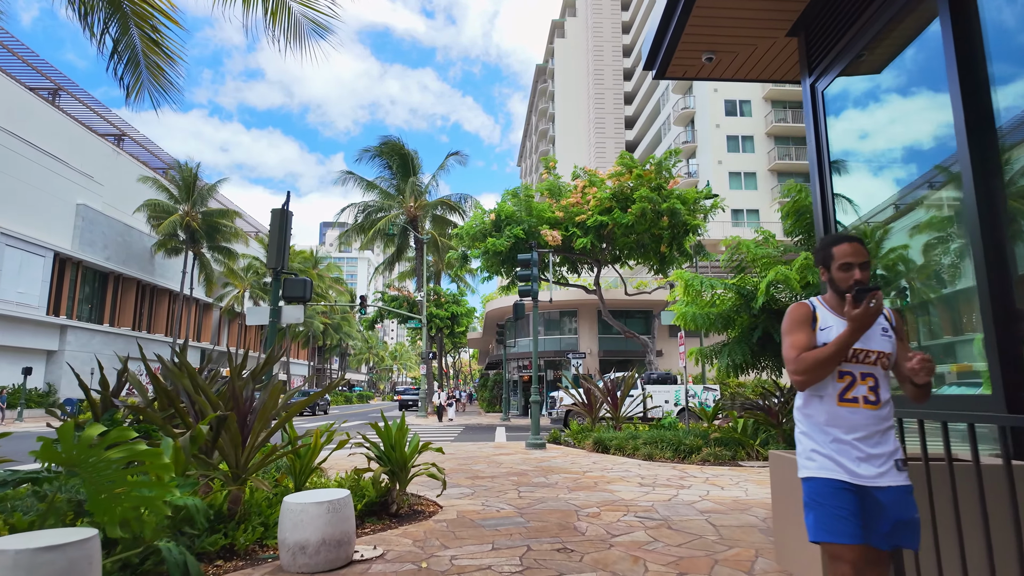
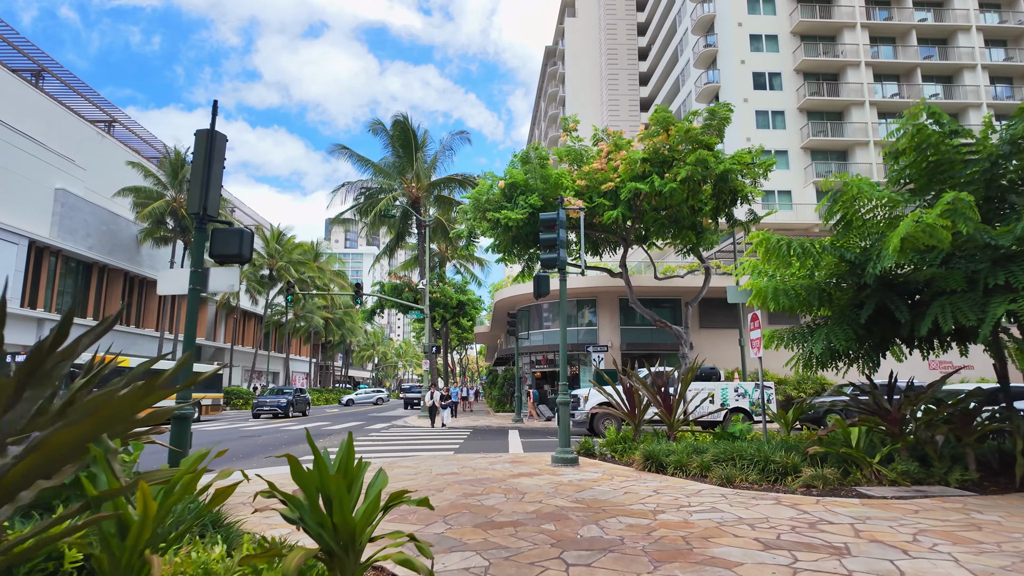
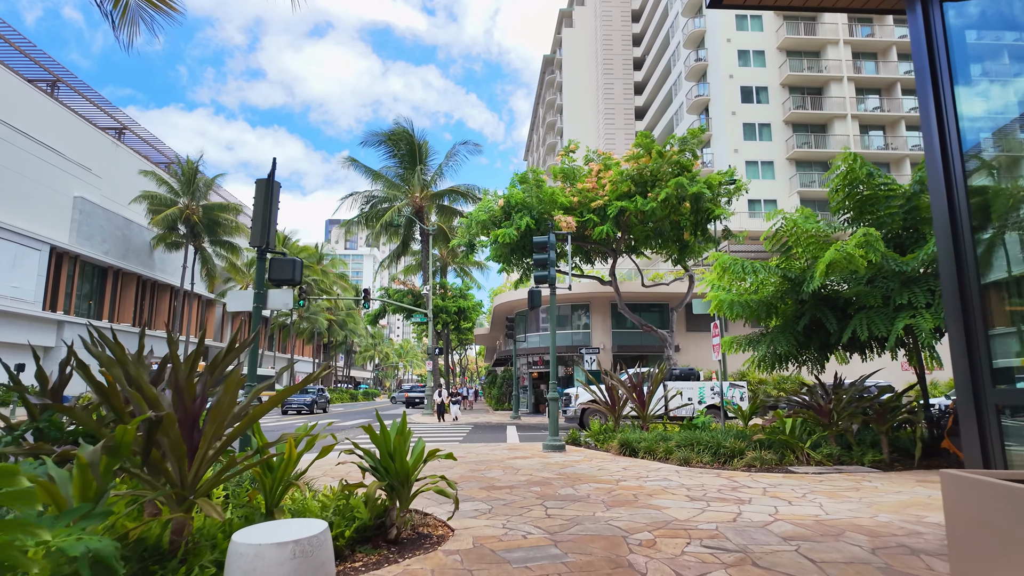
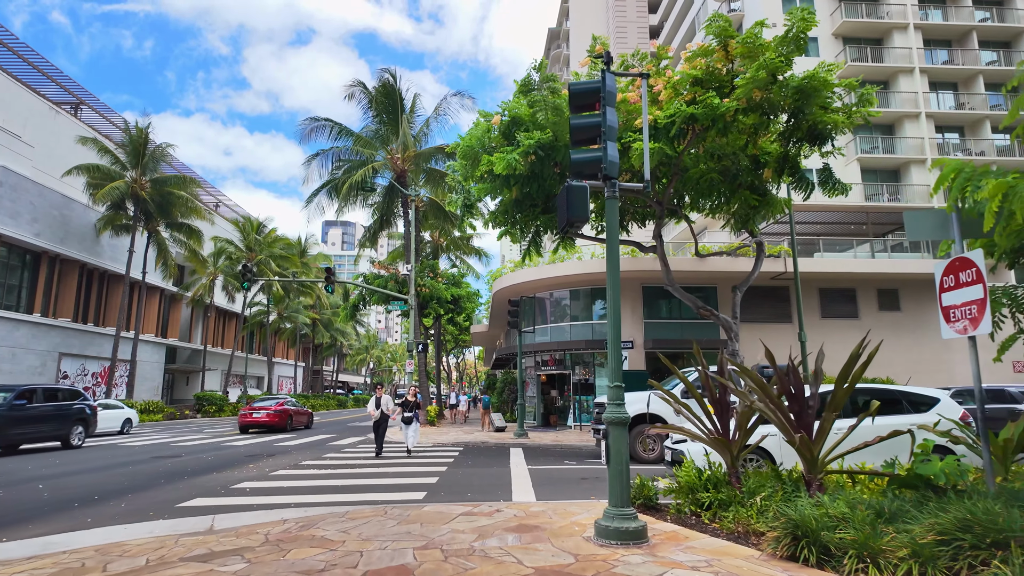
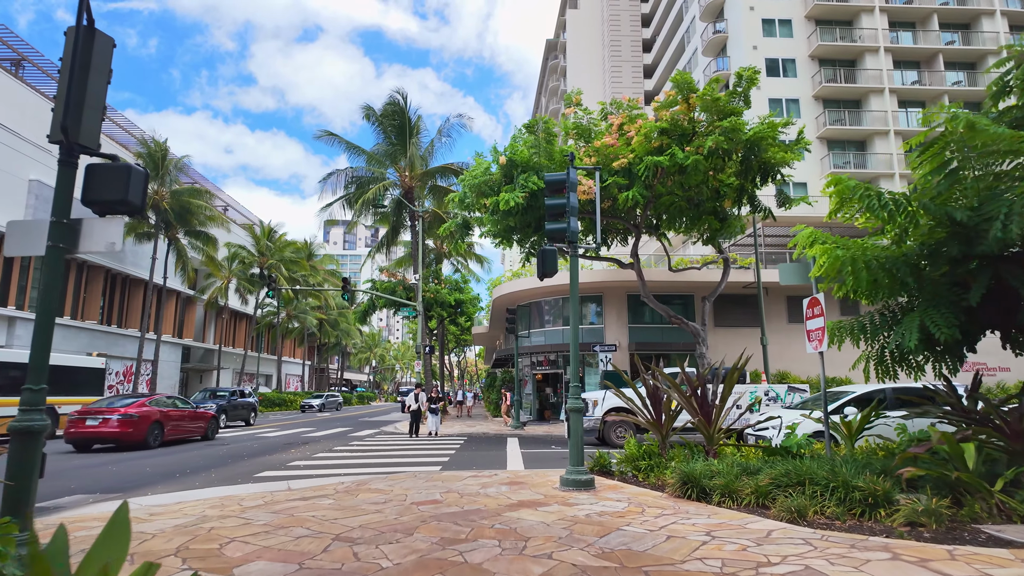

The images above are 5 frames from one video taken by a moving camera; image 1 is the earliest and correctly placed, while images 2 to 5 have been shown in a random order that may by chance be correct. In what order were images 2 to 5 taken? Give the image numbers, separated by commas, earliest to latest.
3, 2, 5, 4
